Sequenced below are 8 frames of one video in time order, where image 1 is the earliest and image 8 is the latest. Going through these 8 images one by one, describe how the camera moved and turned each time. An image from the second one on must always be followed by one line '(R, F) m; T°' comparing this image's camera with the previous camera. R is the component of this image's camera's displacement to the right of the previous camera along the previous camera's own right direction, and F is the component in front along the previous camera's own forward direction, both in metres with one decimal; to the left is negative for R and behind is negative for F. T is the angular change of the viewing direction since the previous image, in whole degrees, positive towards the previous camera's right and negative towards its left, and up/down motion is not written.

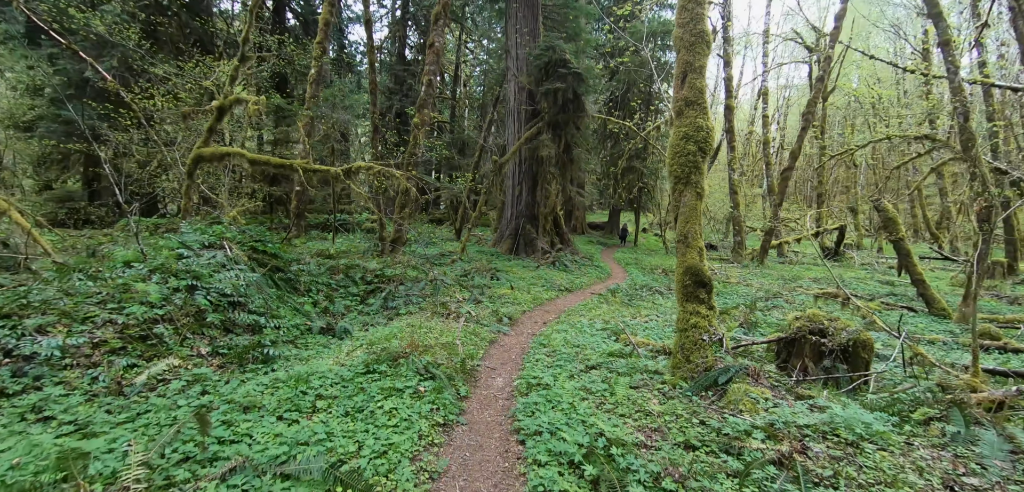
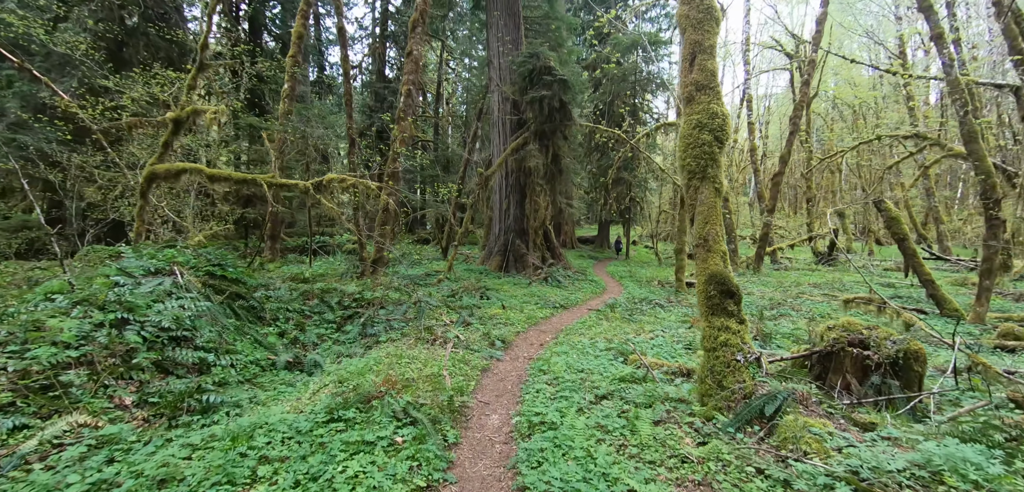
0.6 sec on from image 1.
(0.0, +0.7) m; +2°
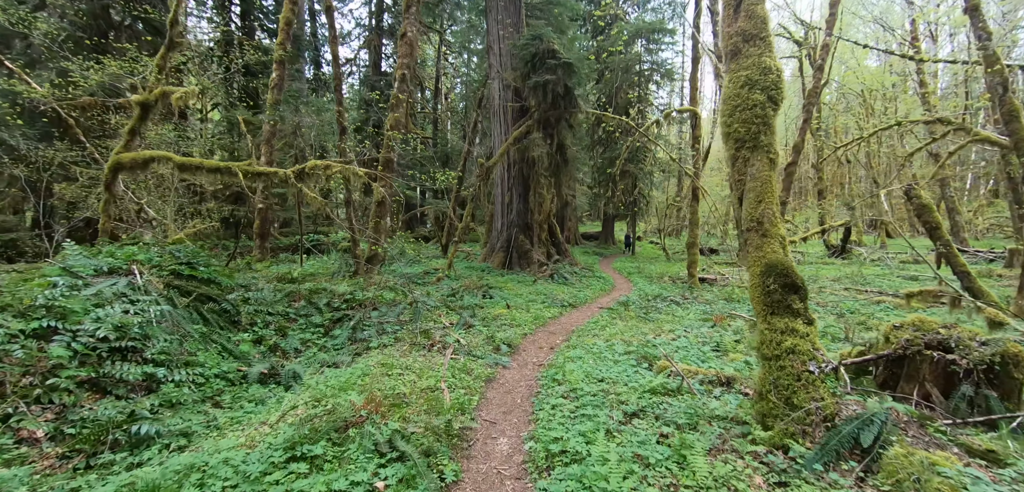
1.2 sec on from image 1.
(-0.1, +0.8) m; 0°
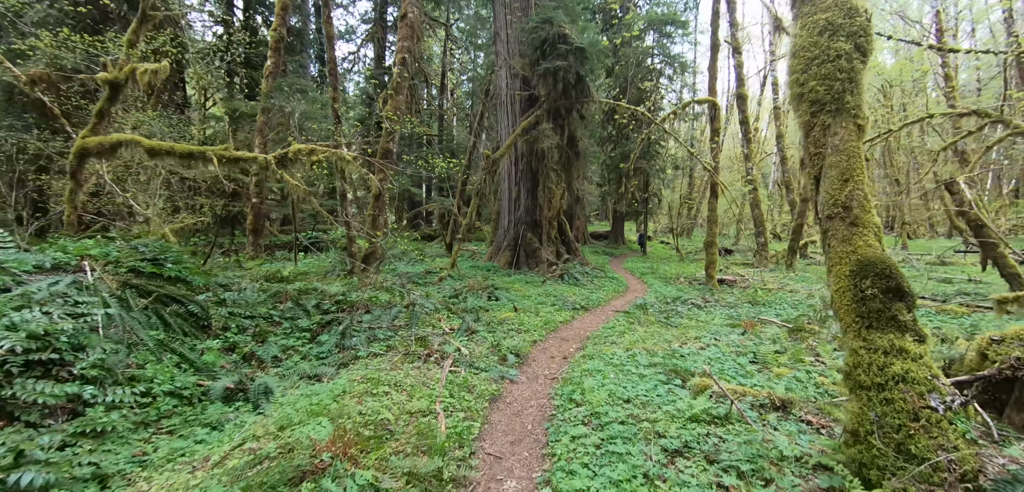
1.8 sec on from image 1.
(0.0, +0.8) m; -1°
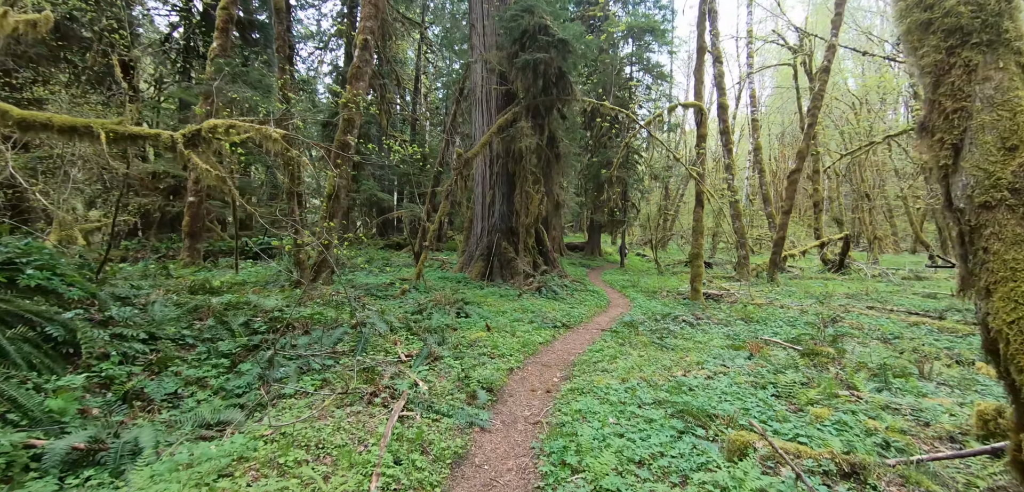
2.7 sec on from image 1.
(0.0, +1.1) m; +3°
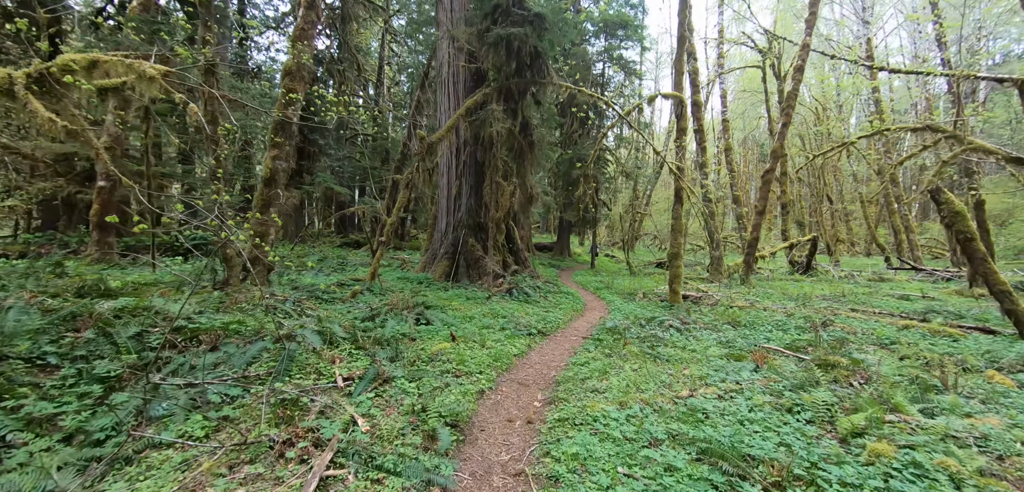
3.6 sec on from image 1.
(-0.1, +1.0) m; +4°
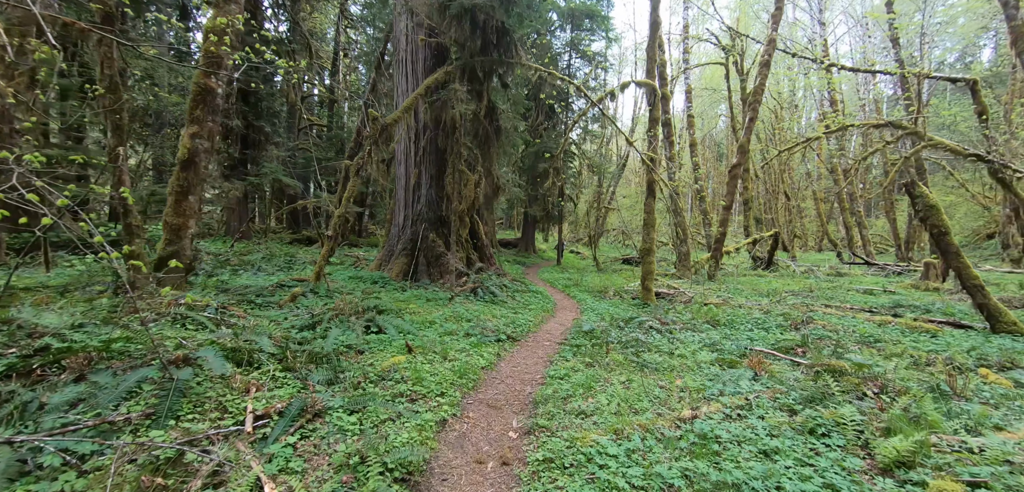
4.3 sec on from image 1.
(0.0, +0.8) m; +5°
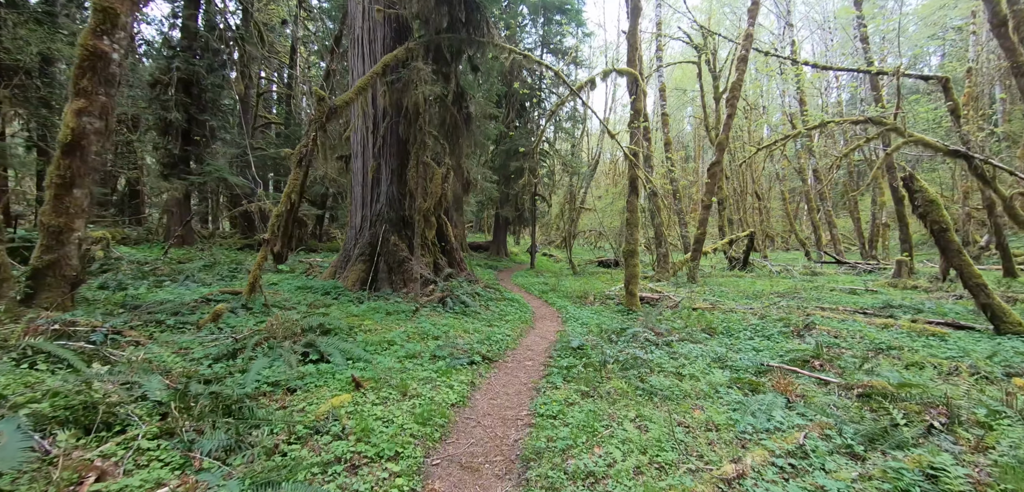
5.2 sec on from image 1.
(-0.1, +1.0) m; +4°
